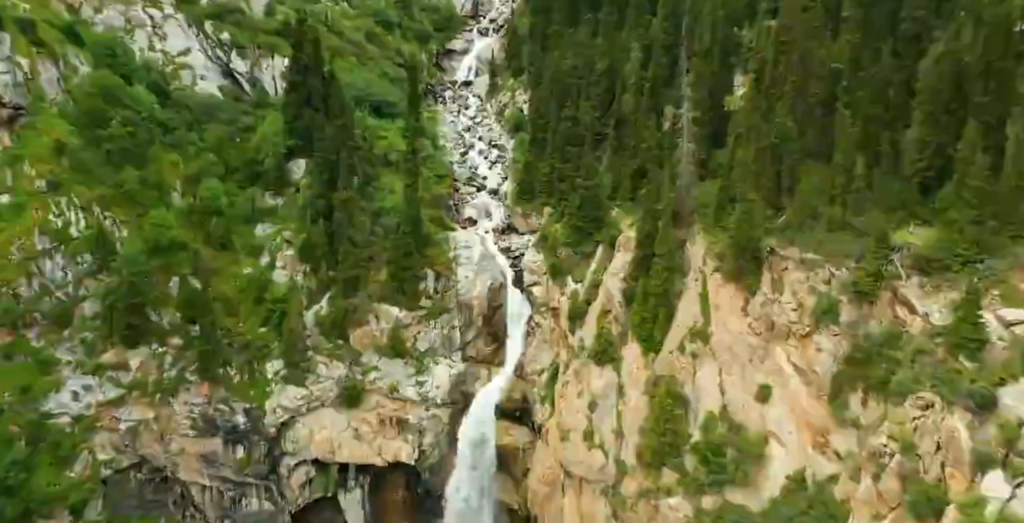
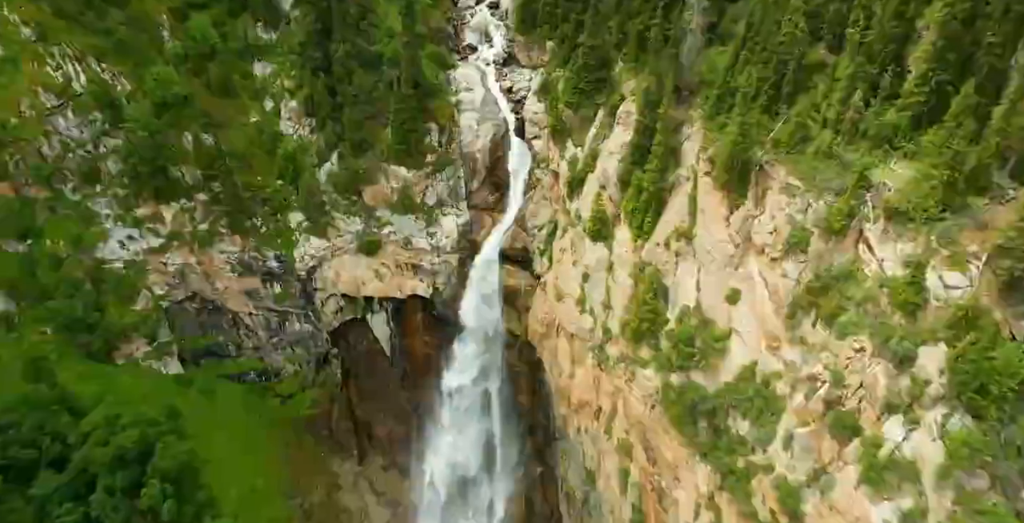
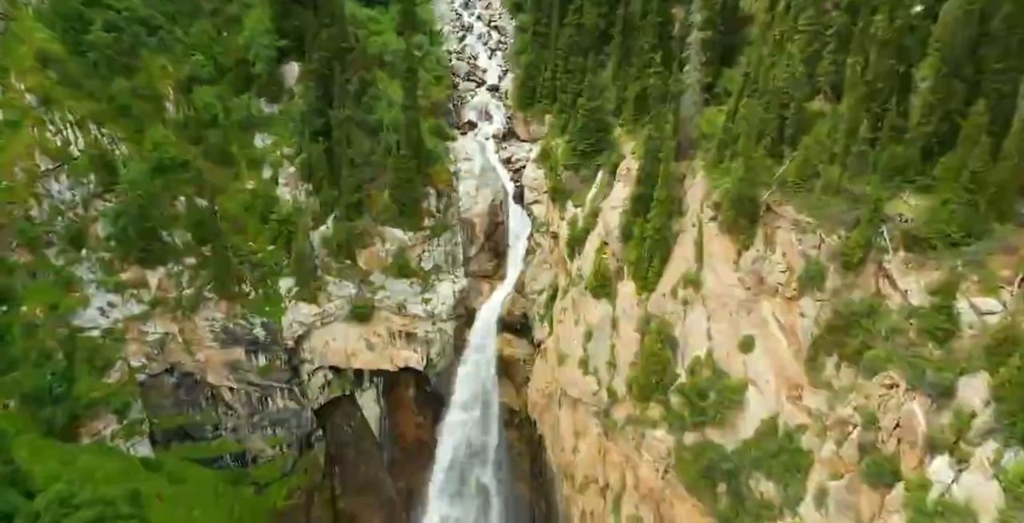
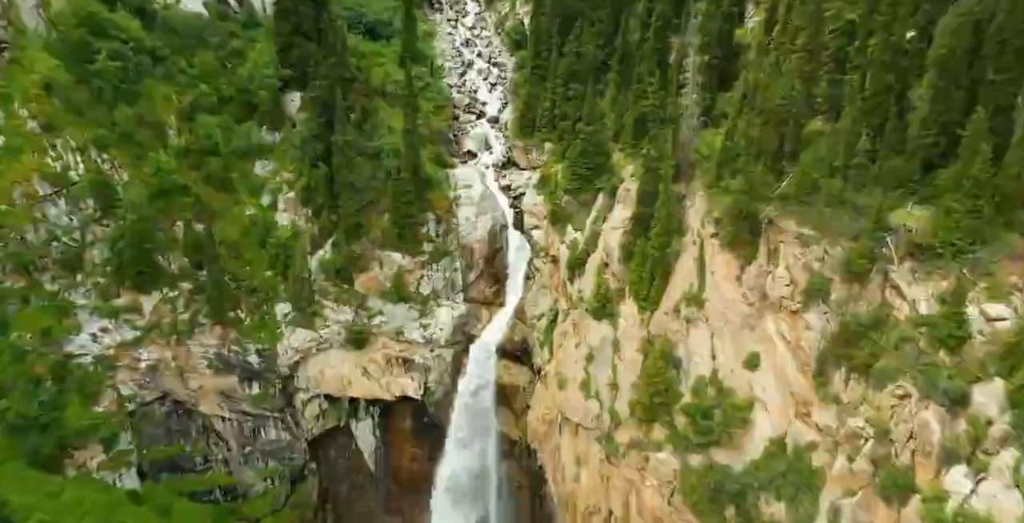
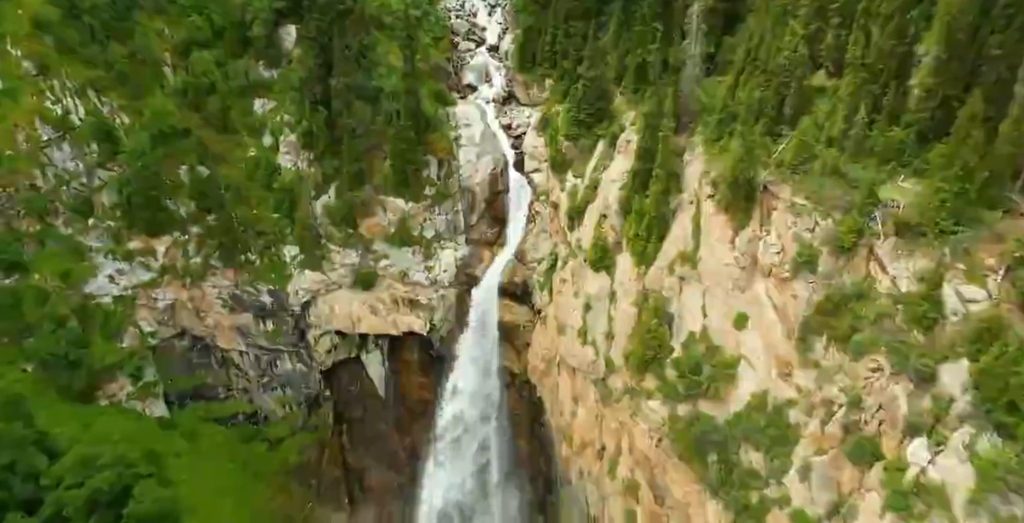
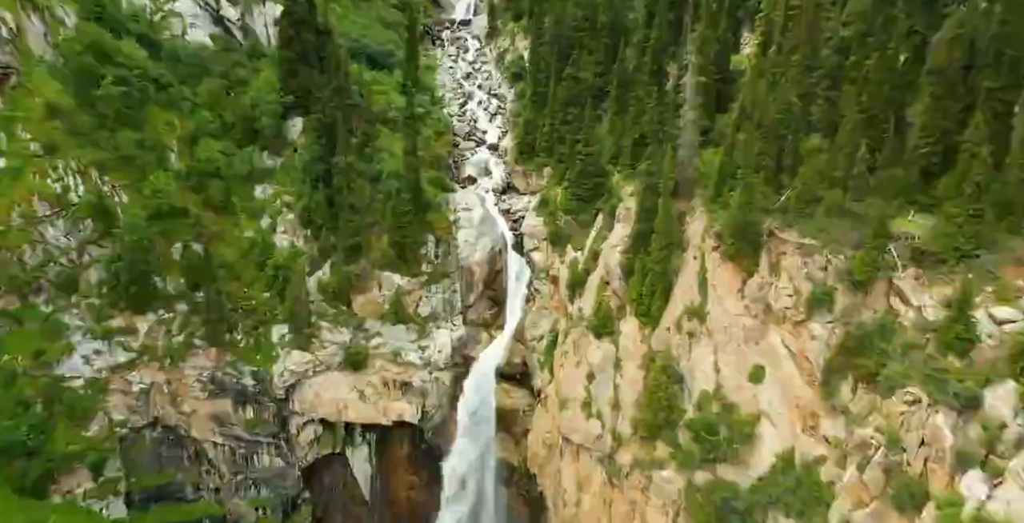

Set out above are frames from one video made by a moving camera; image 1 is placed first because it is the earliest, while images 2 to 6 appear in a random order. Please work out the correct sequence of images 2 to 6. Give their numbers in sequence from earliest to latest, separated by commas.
6, 4, 3, 5, 2
